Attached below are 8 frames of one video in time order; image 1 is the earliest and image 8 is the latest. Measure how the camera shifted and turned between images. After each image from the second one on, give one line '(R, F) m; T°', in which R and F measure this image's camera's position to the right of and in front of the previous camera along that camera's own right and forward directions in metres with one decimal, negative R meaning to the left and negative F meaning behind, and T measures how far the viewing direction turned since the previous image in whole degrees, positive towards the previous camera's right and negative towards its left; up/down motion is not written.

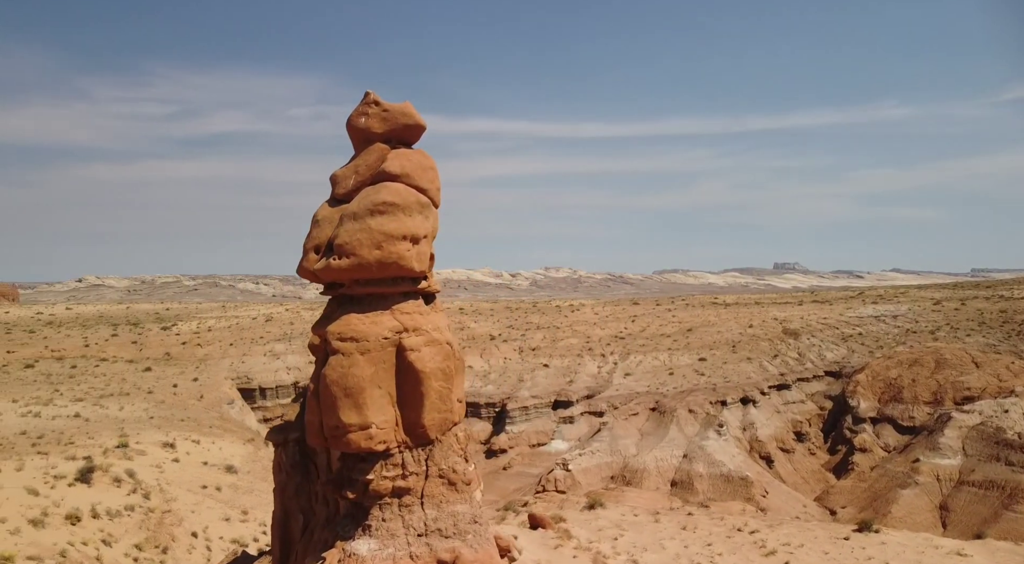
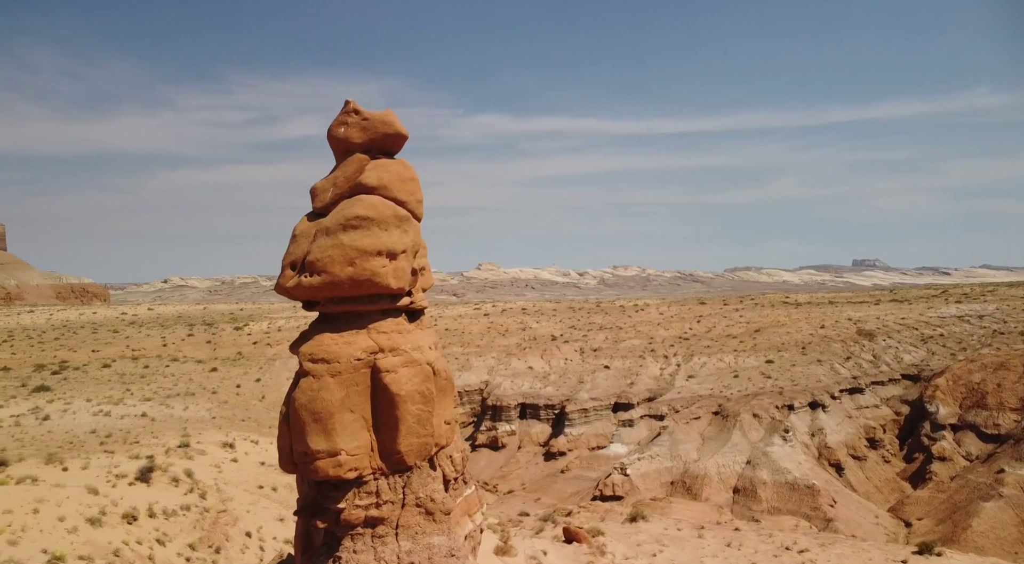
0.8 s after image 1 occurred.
(+0.4, +0.3) m; -5°
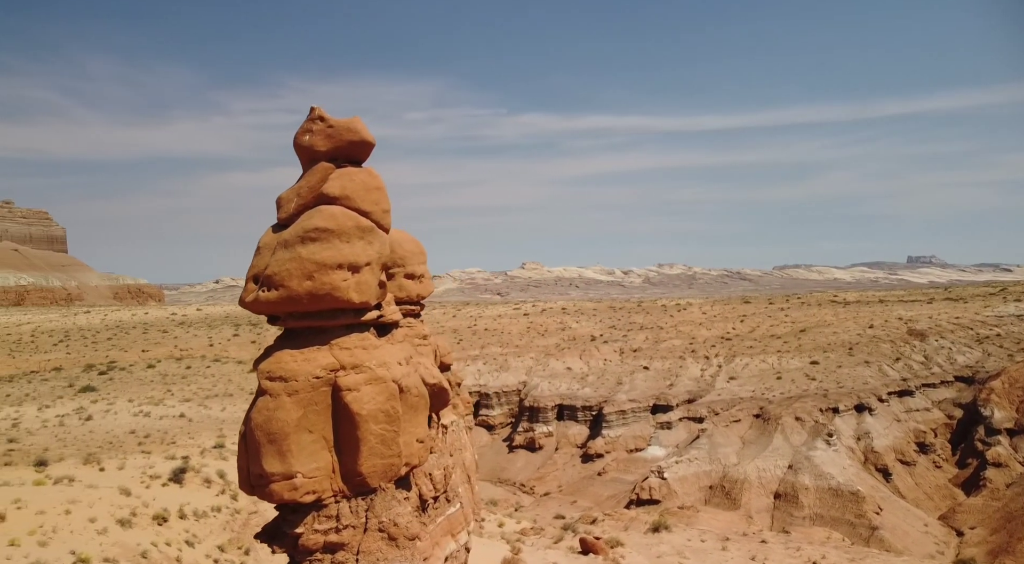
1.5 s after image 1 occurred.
(+0.4, +0.2) m; -3°
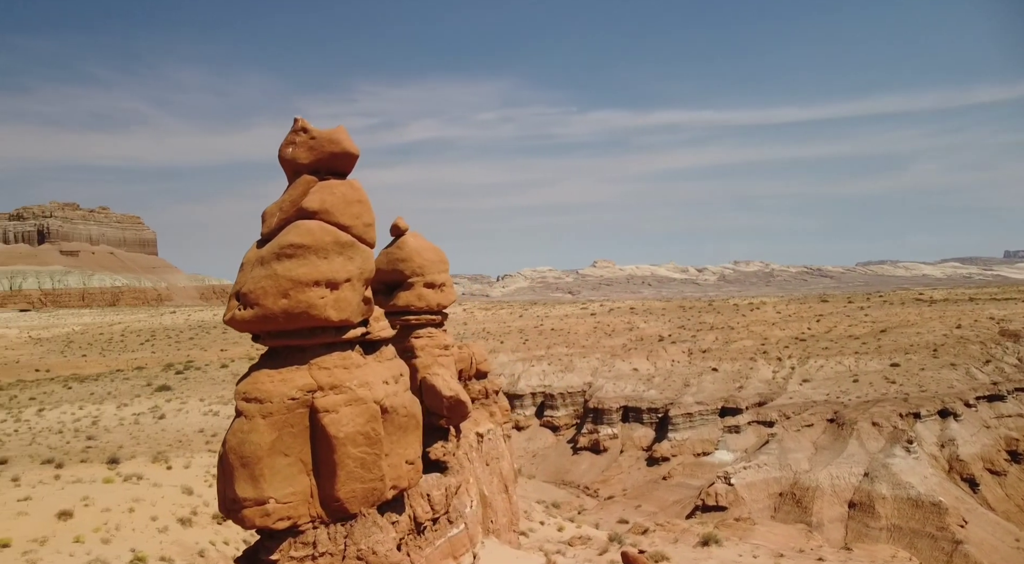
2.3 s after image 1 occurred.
(+0.4, +0.2) m; -5°
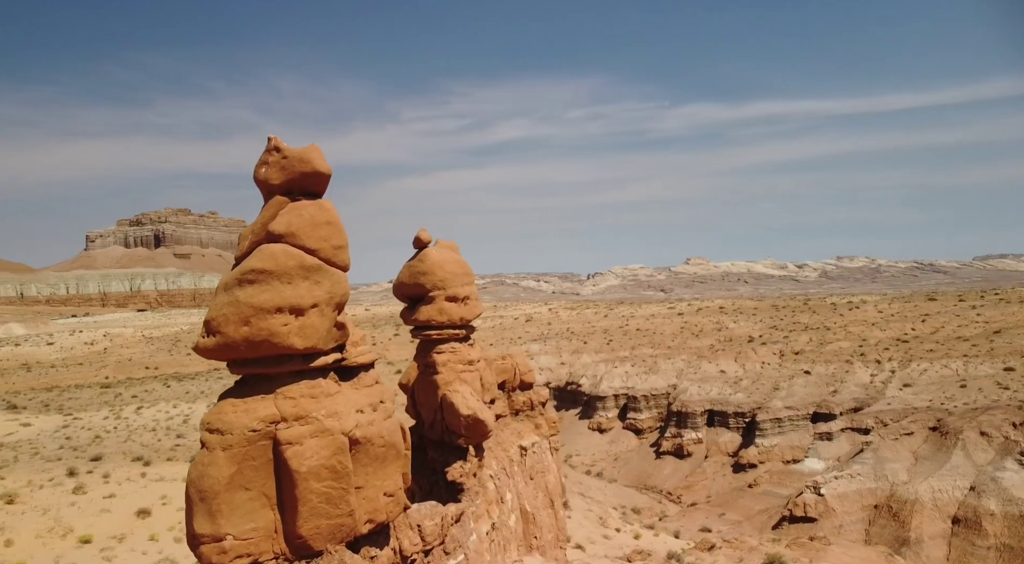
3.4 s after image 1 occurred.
(+0.5, +0.3) m; -7°
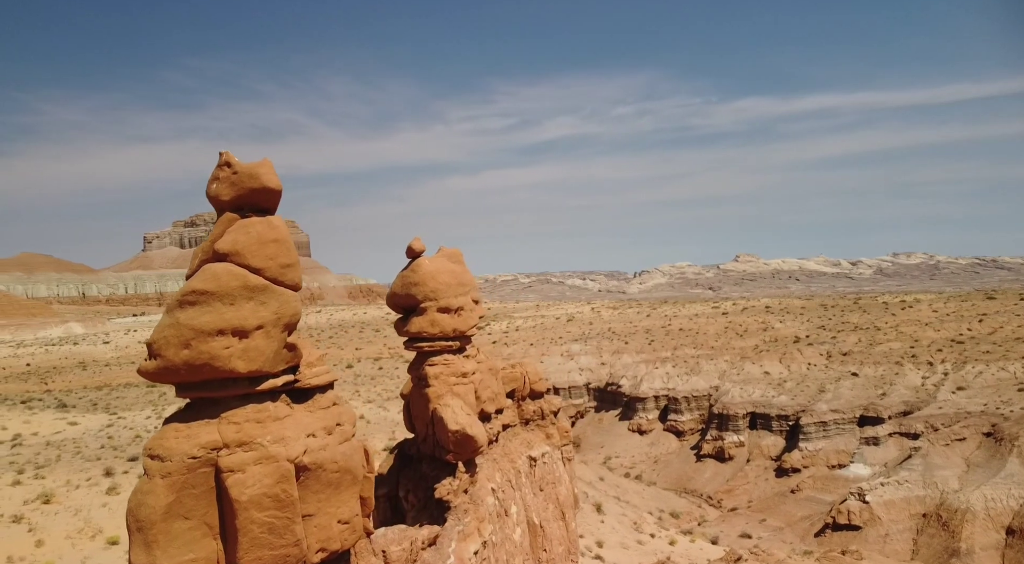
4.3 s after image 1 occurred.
(+0.4, +0.2) m; -3°
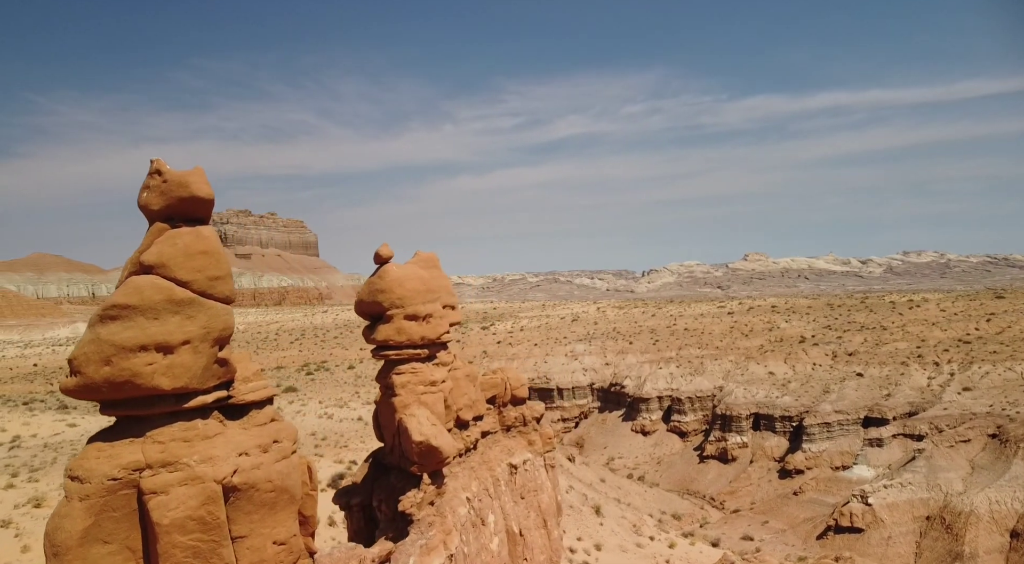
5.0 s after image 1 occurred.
(+0.3, +0.1) m; -1°
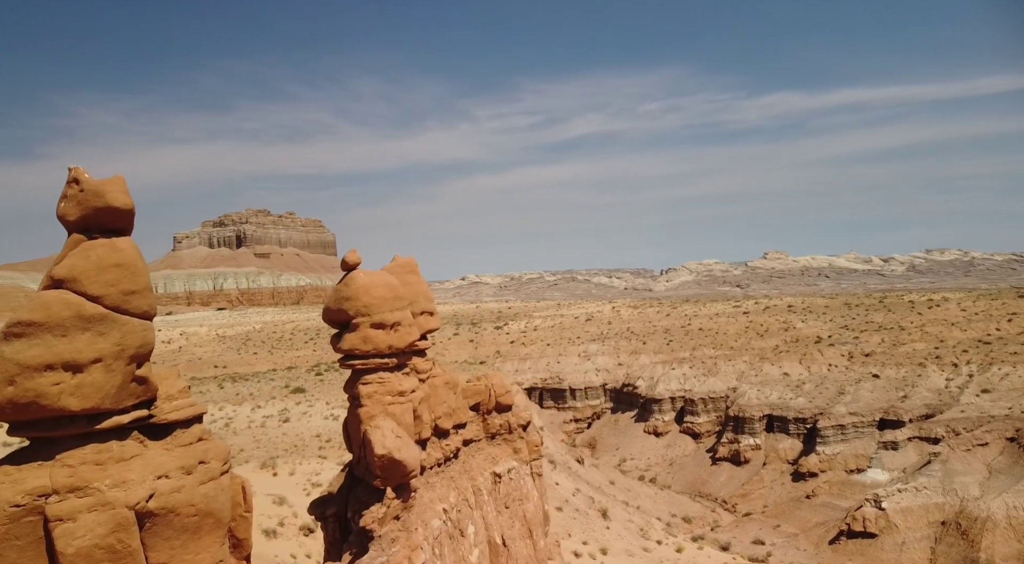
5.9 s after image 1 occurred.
(+0.4, +0.2) m; -1°
